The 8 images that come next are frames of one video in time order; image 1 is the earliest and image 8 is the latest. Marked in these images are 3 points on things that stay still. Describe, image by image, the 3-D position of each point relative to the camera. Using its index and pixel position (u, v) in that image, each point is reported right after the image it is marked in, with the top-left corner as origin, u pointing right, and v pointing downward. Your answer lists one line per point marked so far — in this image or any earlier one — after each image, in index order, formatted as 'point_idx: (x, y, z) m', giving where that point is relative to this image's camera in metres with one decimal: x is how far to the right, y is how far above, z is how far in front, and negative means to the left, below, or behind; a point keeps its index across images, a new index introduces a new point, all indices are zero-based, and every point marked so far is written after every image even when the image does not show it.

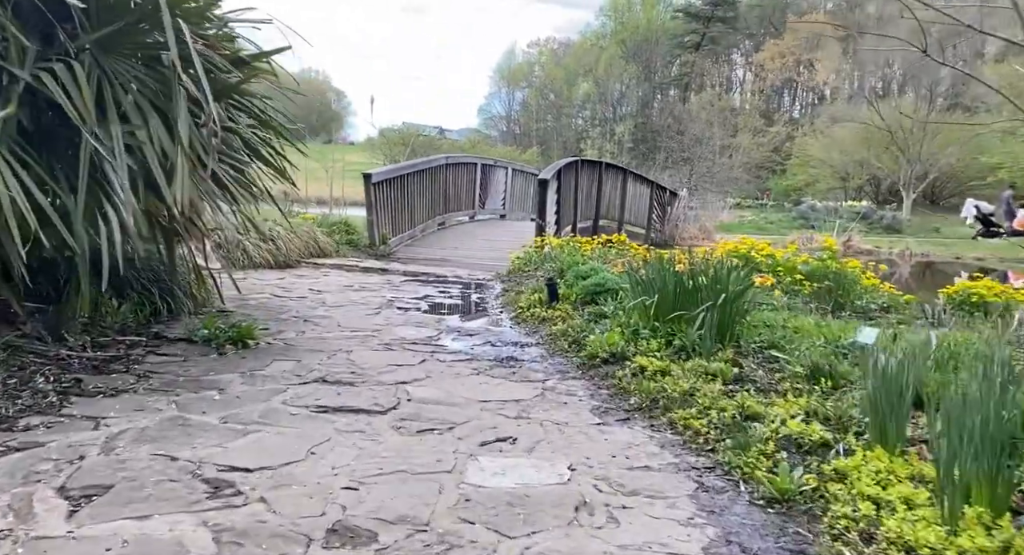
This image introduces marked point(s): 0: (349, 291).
0: (-1.3, -0.1, +6.9) m
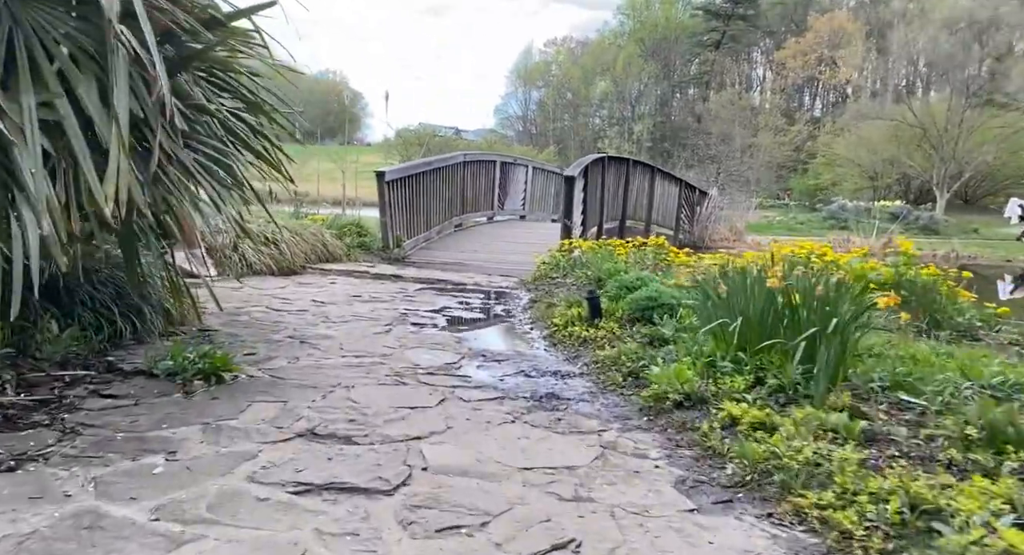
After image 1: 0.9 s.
0: (-1.1, -0.2, +6.1) m
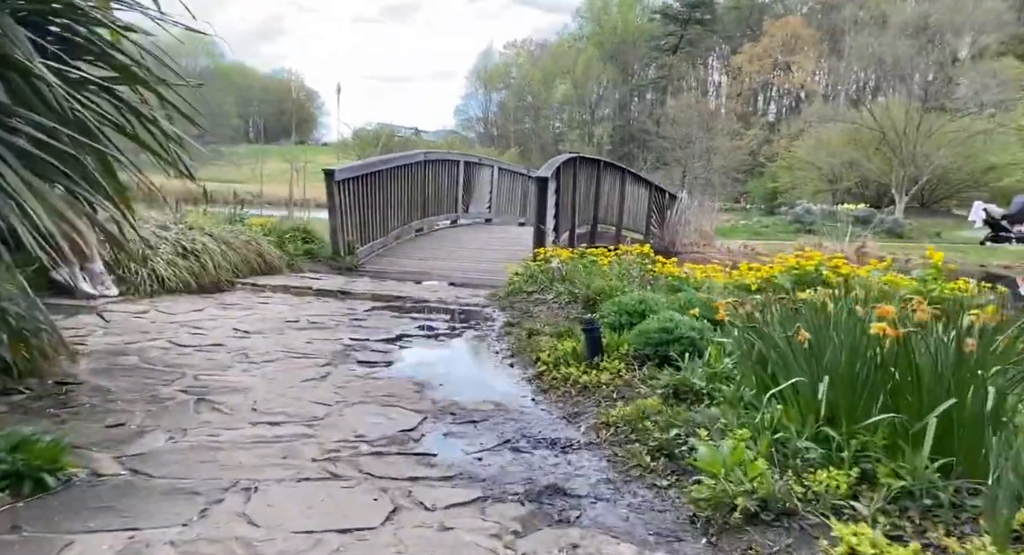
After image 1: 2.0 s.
0: (-1.3, -0.3, +4.9) m
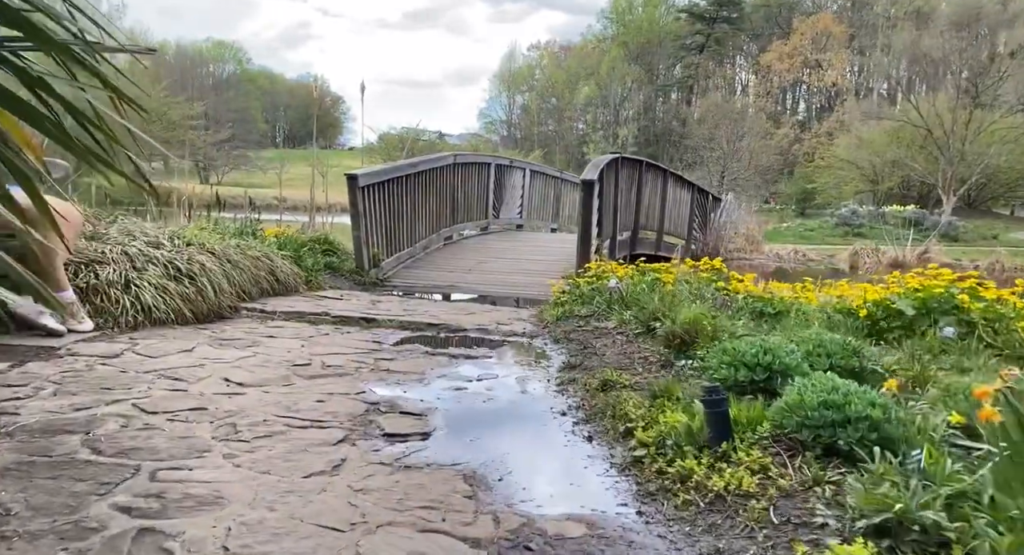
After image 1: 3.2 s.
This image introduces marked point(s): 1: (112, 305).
0: (-0.9, -0.5, +3.9) m
1: (-2.3, -0.2, +4.9) m
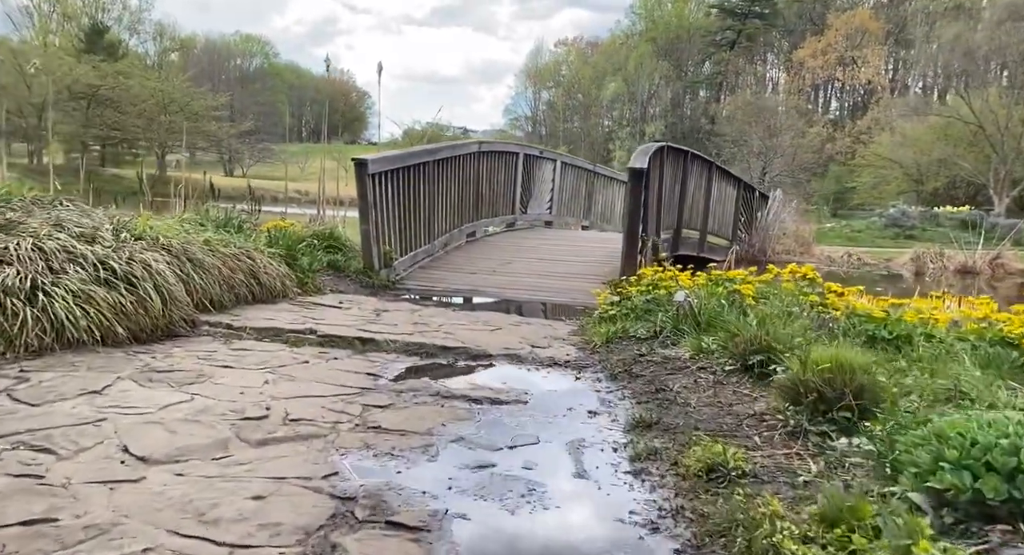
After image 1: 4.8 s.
0: (-0.8, -0.5, +2.6) m
1: (-2.1, -0.2, +3.6) m
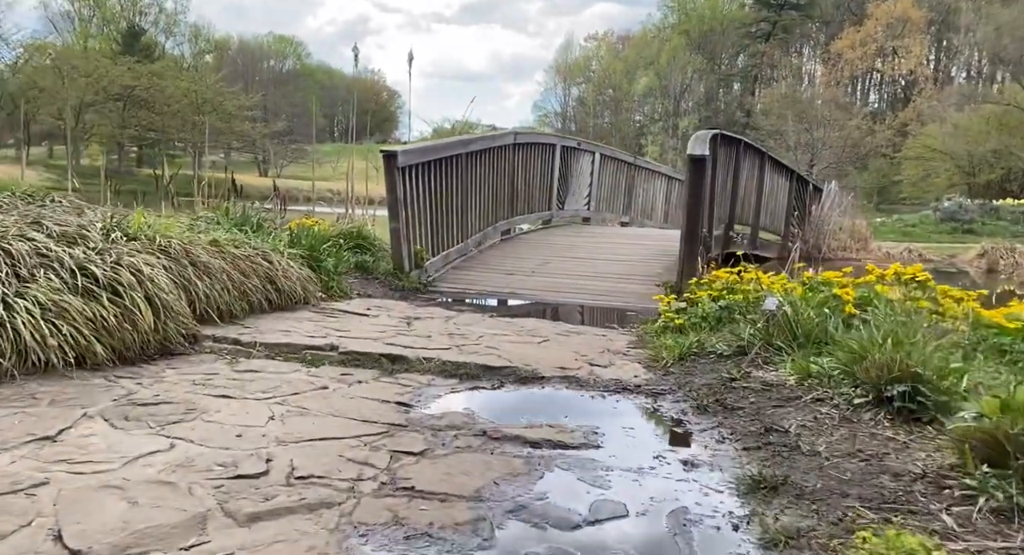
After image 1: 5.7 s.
0: (-0.6, -0.5, +1.8) m
1: (-1.8, -0.2, +2.9) m
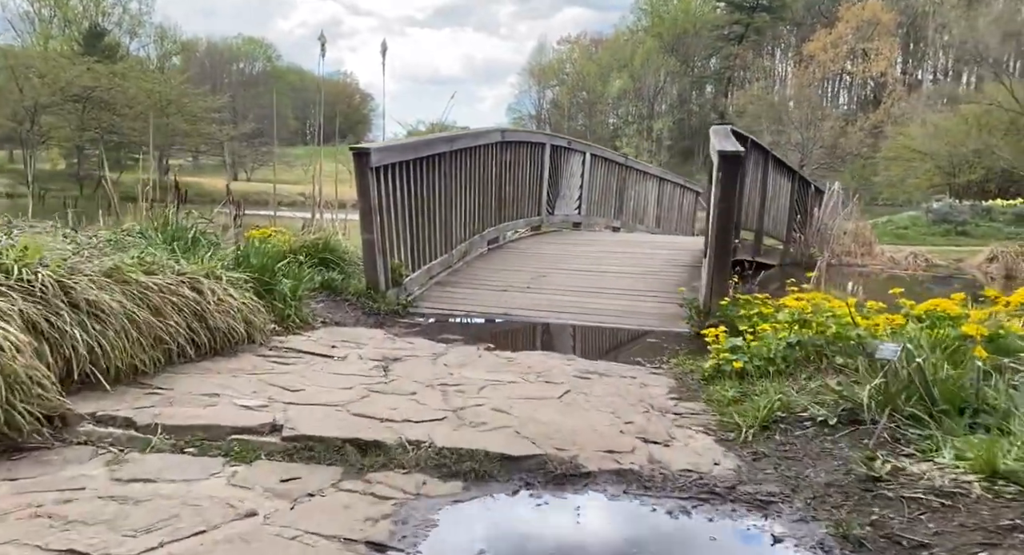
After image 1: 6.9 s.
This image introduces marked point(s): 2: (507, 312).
0: (-0.5, -0.7, +0.6) m
1: (-1.7, -0.4, +1.6) m
2: (0.0, -0.3, +6.2) m
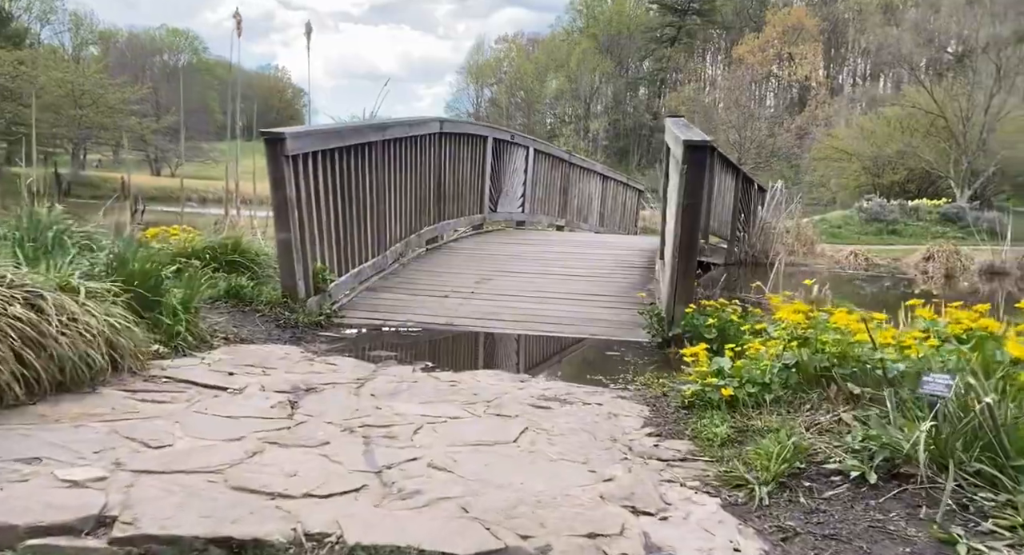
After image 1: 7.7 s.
0: (-0.4, -0.7, -0.2) m
1: (-1.8, -0.4, +0.8) m
2: (-0.4, -0.3, +5.4) m
